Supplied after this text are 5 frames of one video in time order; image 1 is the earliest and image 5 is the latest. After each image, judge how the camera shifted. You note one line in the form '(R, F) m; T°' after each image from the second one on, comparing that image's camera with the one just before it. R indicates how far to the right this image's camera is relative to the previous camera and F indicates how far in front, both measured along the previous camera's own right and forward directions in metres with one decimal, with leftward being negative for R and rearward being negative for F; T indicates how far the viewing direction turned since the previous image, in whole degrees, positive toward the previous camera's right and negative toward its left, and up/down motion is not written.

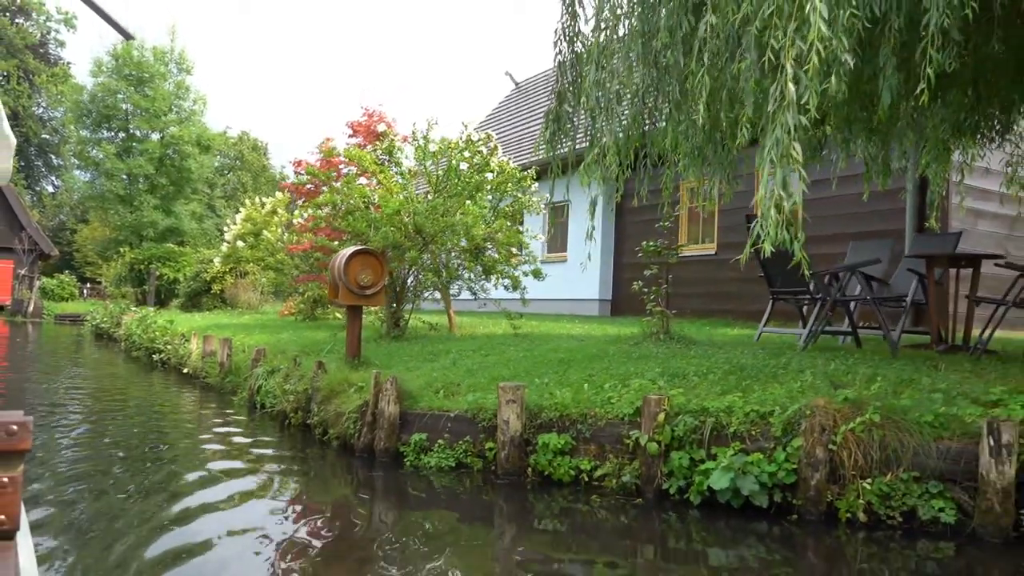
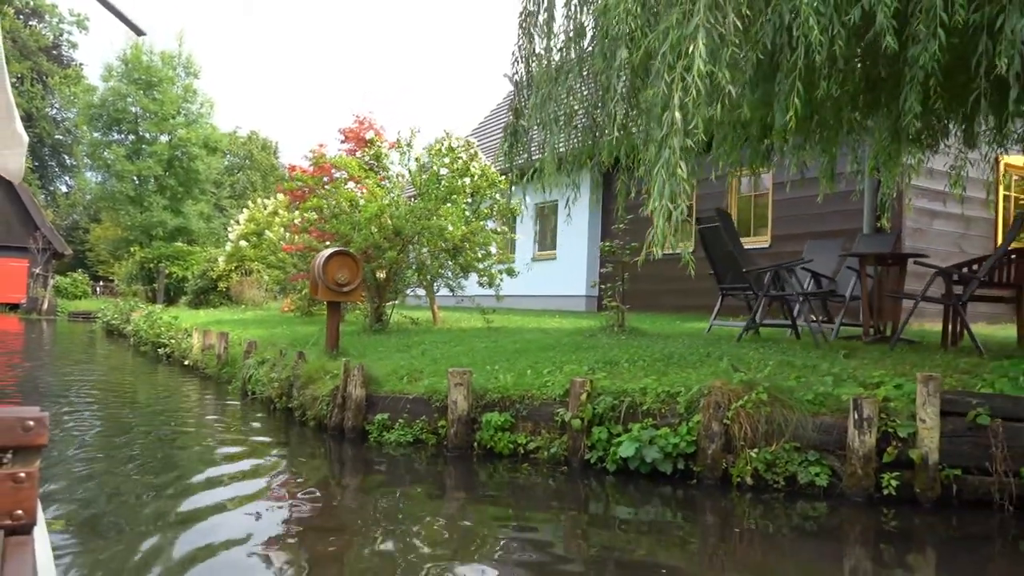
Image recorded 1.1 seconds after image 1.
(+0.4, -0.6) m; -1°
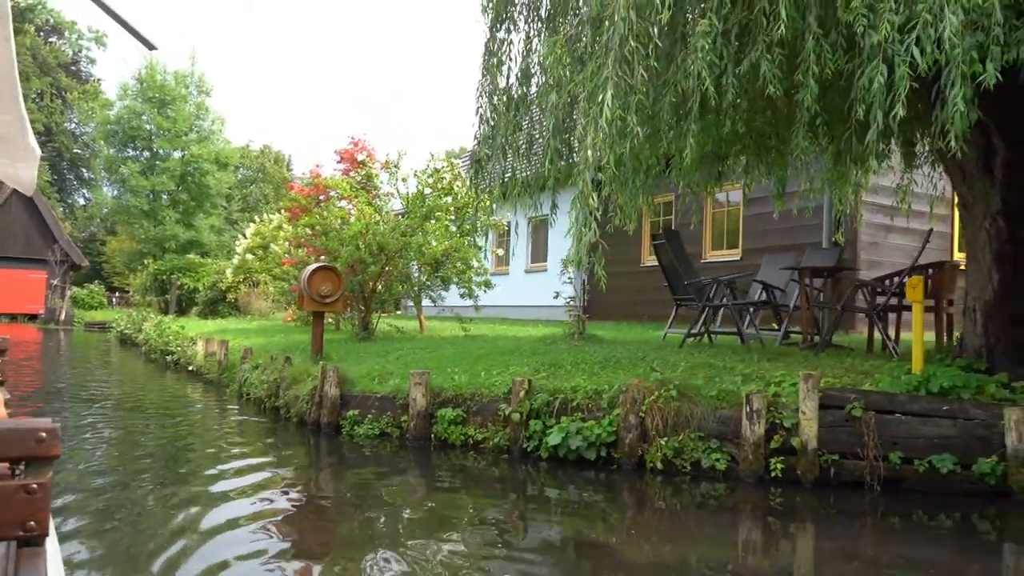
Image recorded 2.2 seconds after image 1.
(+0.4, -0.7) m; -1°
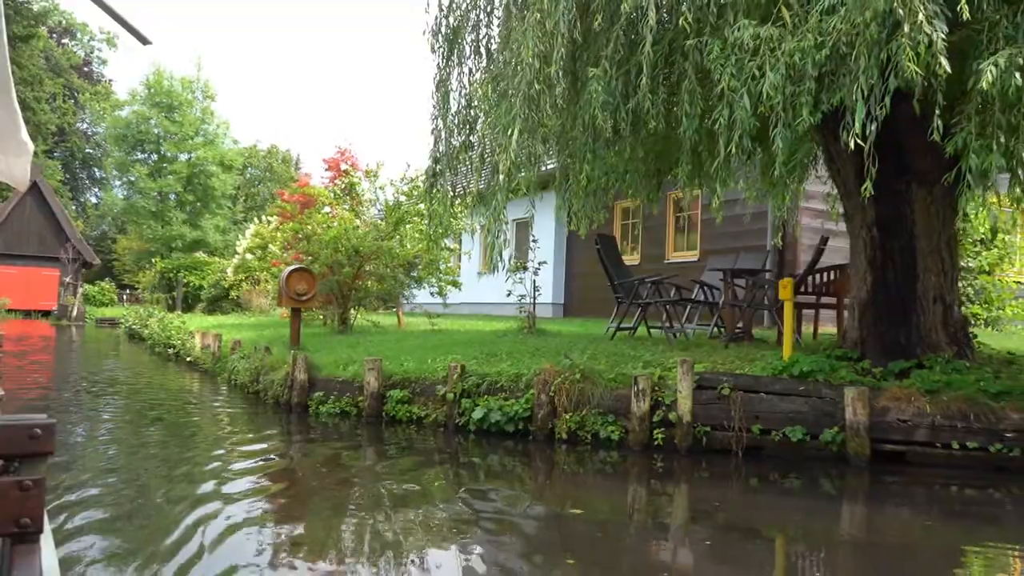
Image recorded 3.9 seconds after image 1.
(+0.6, -1.0) m; -1°
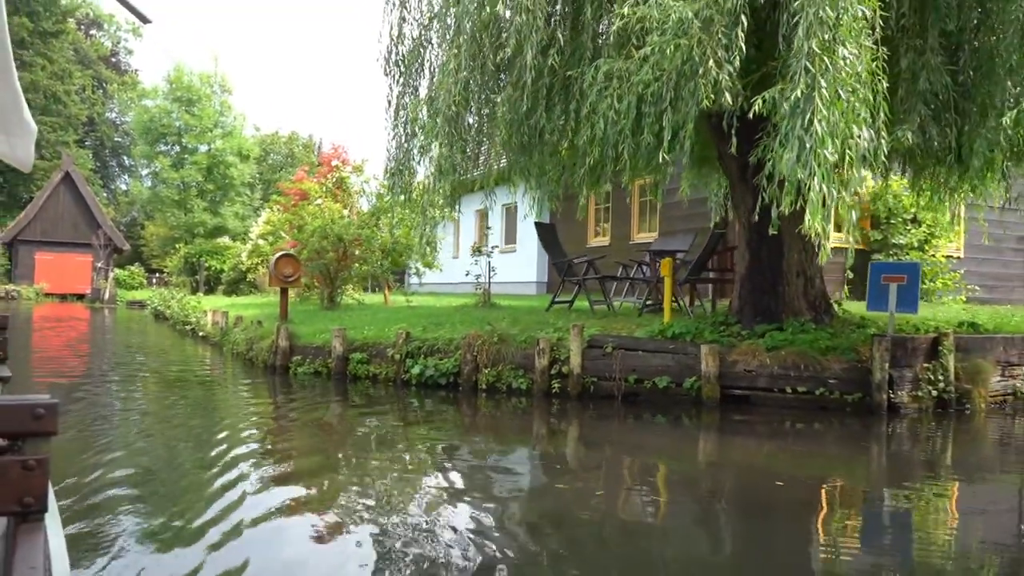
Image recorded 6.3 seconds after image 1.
(+0.9, -1.4) m; -2°
